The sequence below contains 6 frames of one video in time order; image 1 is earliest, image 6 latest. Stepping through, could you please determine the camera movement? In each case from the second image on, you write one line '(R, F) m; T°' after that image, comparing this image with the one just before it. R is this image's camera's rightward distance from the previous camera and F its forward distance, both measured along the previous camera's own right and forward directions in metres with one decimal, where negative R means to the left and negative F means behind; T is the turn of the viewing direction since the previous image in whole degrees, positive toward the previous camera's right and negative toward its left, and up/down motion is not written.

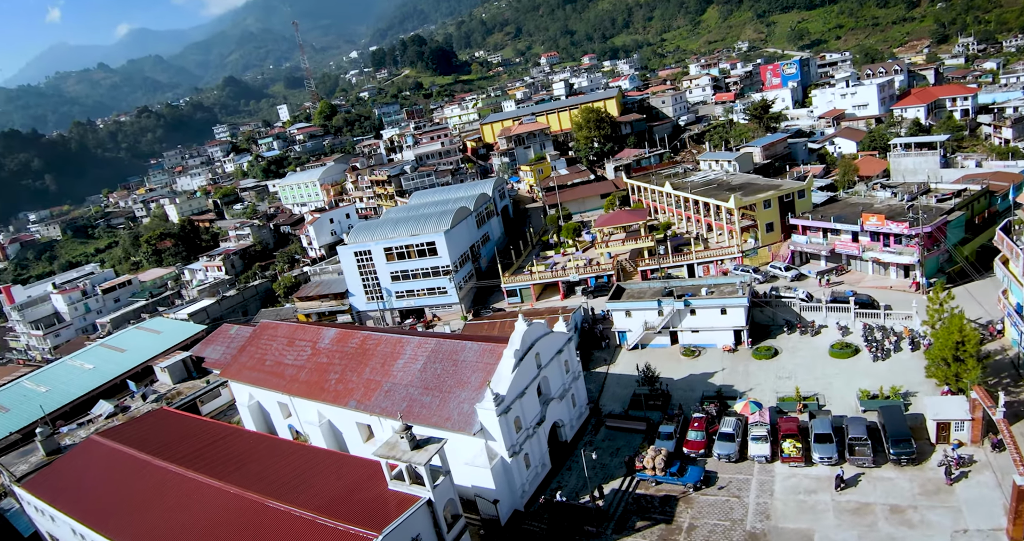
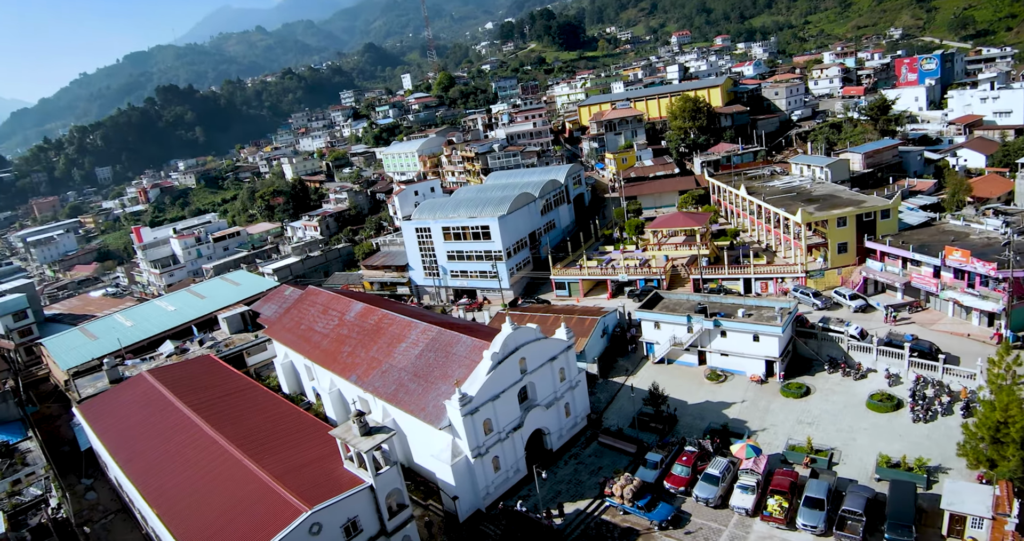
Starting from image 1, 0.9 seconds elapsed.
(+4.7, +1.3) m; -12°
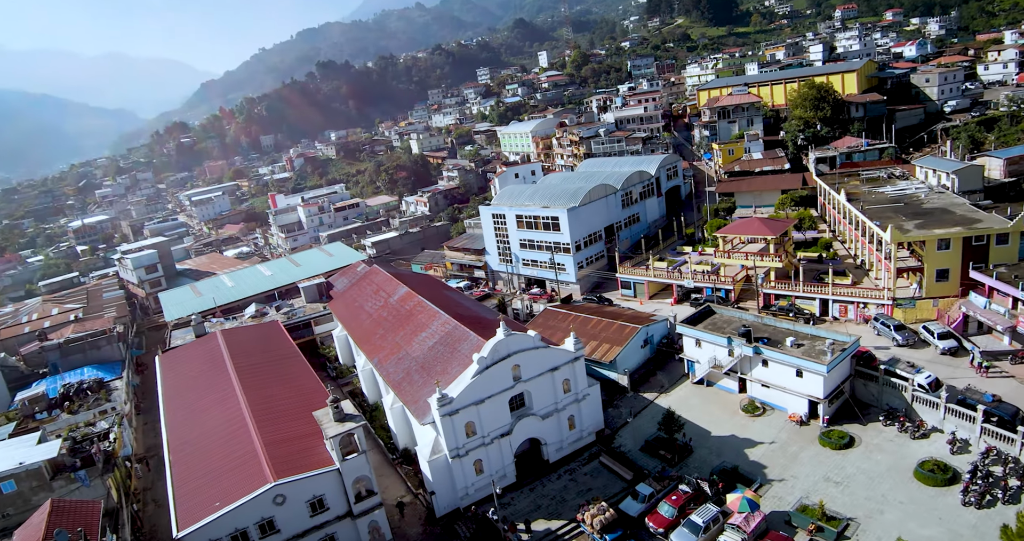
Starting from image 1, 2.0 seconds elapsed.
(+5.0, +1.6) m; -14°
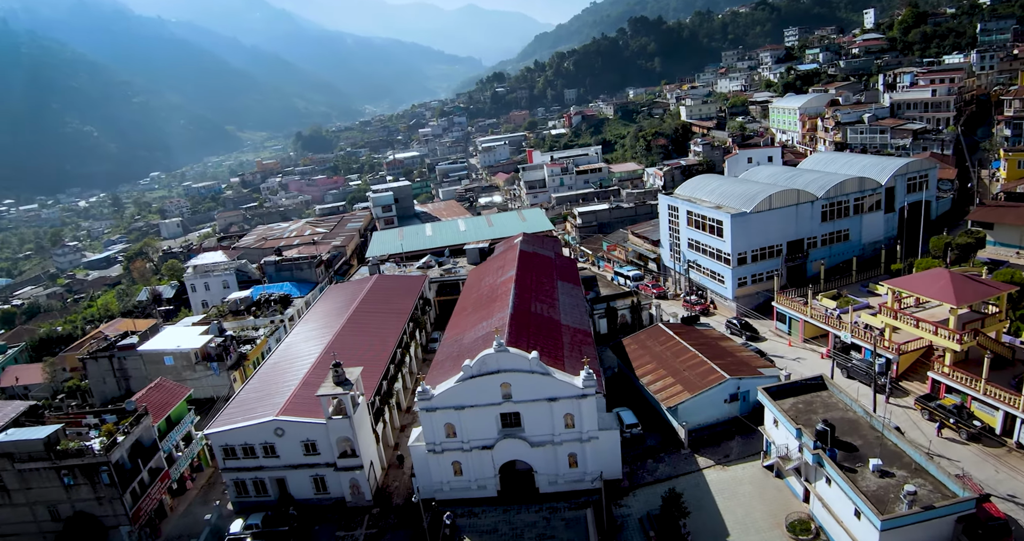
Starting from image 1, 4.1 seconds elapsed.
(+9.1, +4.2) m; -28°
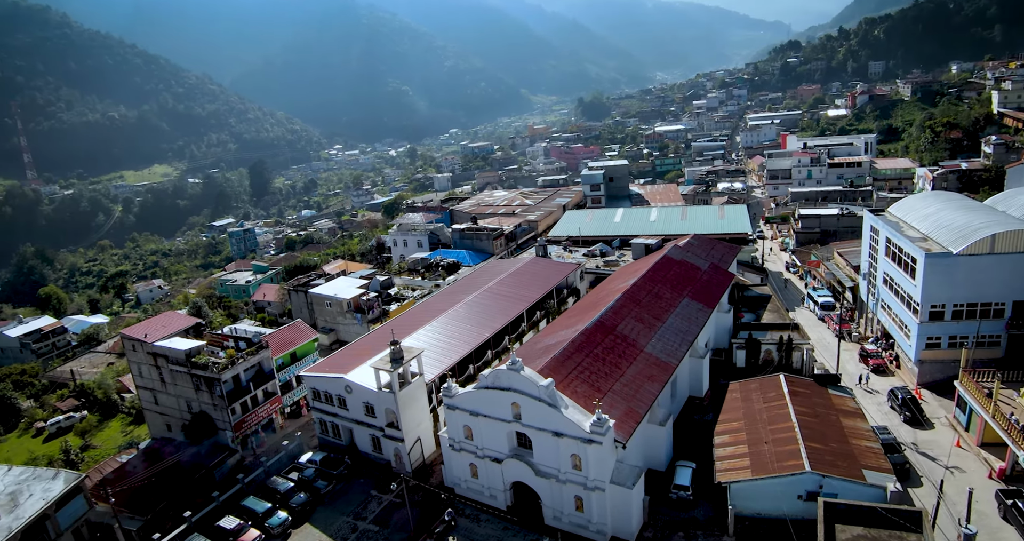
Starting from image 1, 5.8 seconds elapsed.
(+7.6, +3.2) m; -27°
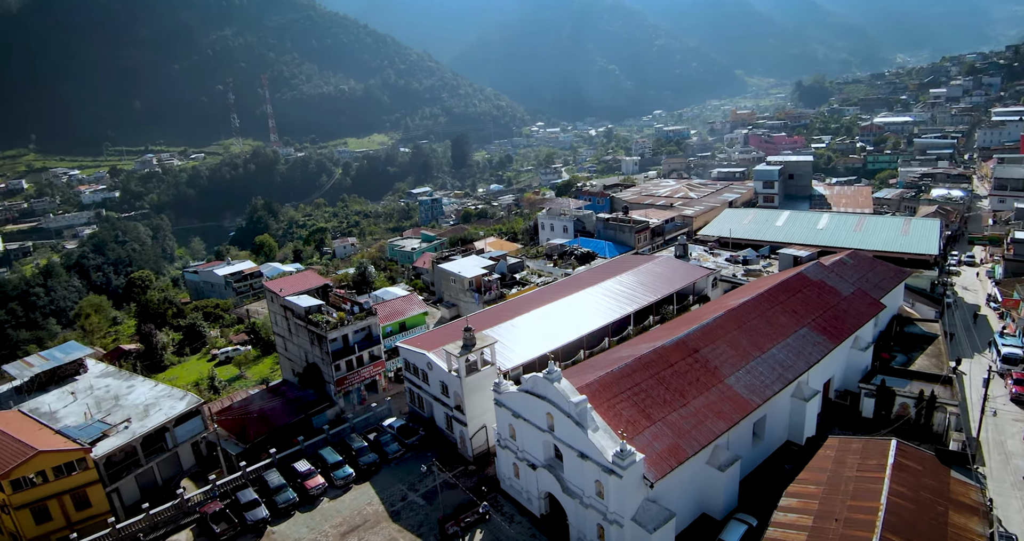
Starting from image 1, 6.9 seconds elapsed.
(+4.7, +1.5) m; -19°
